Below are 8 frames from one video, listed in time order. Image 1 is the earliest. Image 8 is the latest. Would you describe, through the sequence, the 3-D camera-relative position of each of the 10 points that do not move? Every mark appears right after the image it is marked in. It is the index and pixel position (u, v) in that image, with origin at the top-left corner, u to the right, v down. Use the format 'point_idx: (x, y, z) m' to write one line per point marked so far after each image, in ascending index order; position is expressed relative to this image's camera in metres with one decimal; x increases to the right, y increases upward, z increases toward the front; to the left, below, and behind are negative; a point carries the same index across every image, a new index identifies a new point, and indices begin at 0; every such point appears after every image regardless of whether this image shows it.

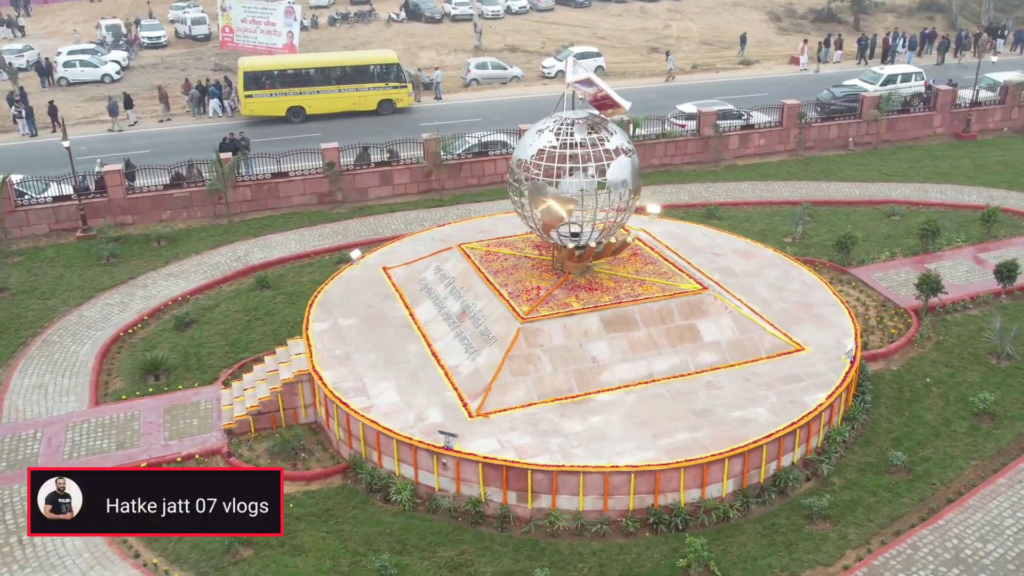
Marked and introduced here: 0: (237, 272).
0: (-5.6, +0.3, +19.5) m
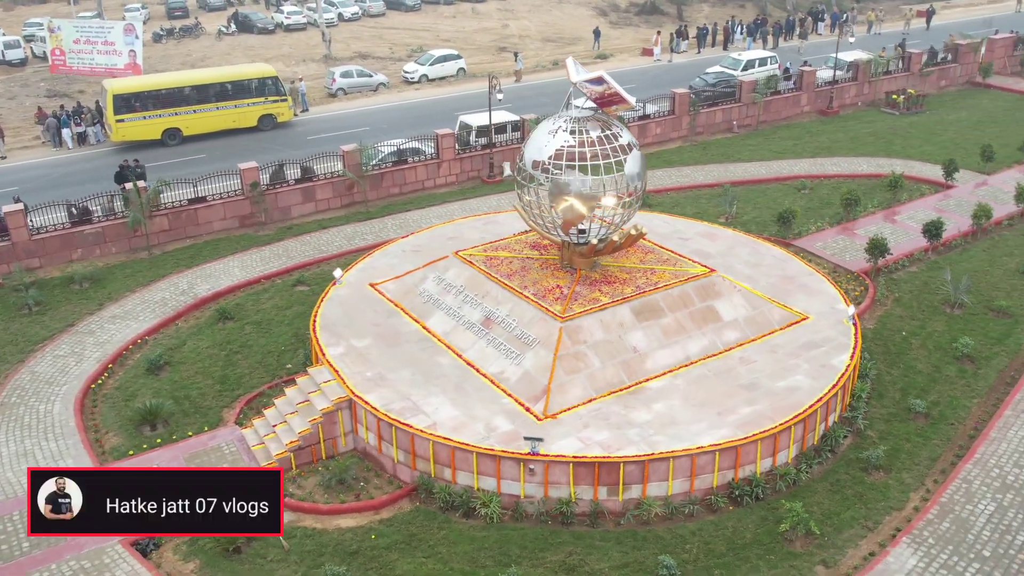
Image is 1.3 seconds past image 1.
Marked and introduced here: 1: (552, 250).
0: (-6.1, -0.3, +18.3) m
1: (+0.7, +0.6, +16.0) m
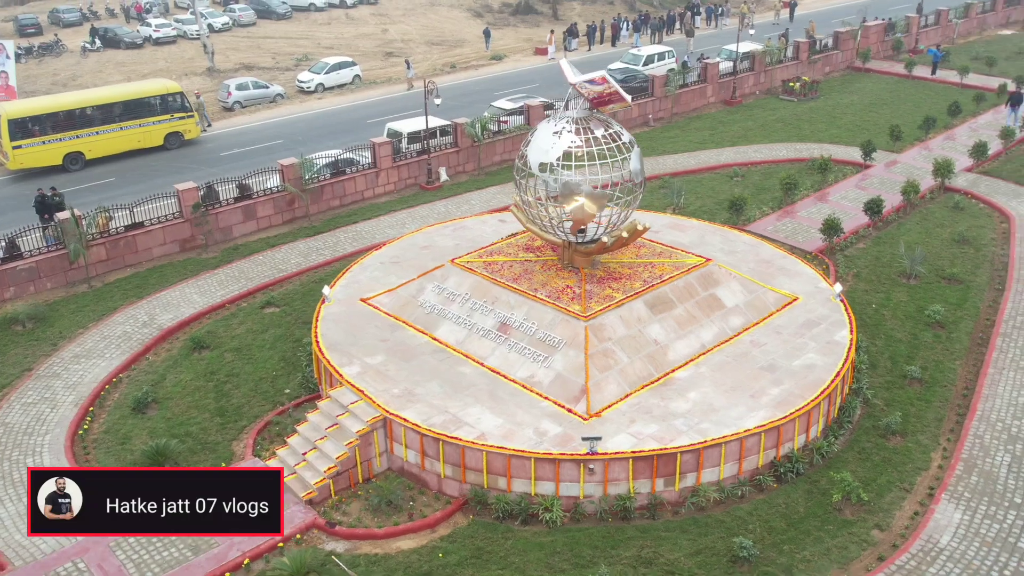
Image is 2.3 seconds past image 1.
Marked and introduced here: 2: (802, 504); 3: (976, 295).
0: (-6.4, -0.9, +17.2) m
1: (+0.6, +0.6, +16.1) m
2: (+3.8, -2.8, +12.5) m
3: (+8.4, -0.1, +17.5) m
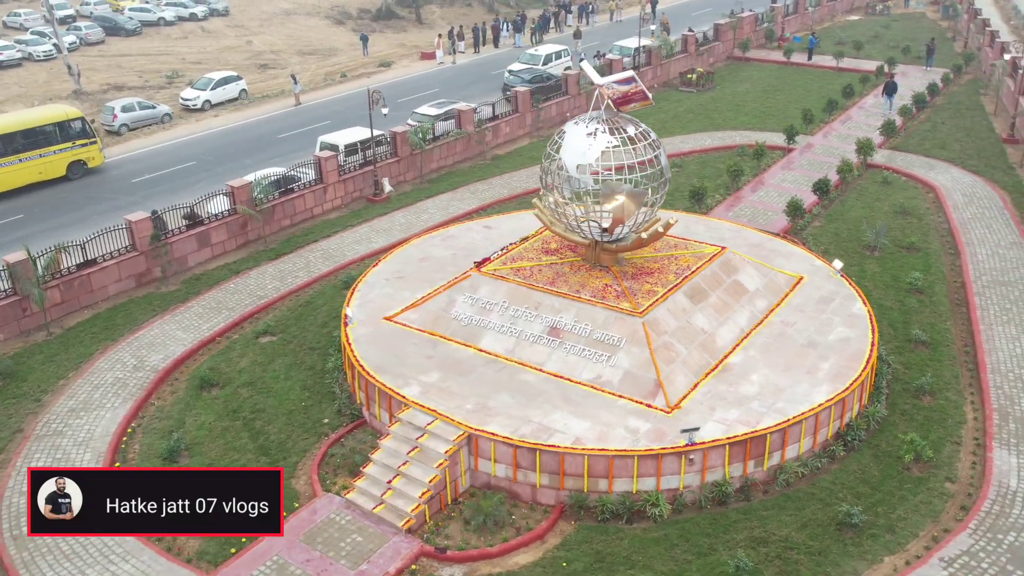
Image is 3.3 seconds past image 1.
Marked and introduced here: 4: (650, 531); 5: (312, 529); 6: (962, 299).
0: (-5.9, -1.6, +16.1) m
1: (+0.9, +0.6, +16.2) m
2: (+5.1, -2.5, +13.3) m
3: (+8.4, +0.6, +19.1) m
4: (+1.8, -3.1, +12.3) m
5: (-2.6, -3.1, +12.4) m
6: (+8.3, -0.2, +17.6) m
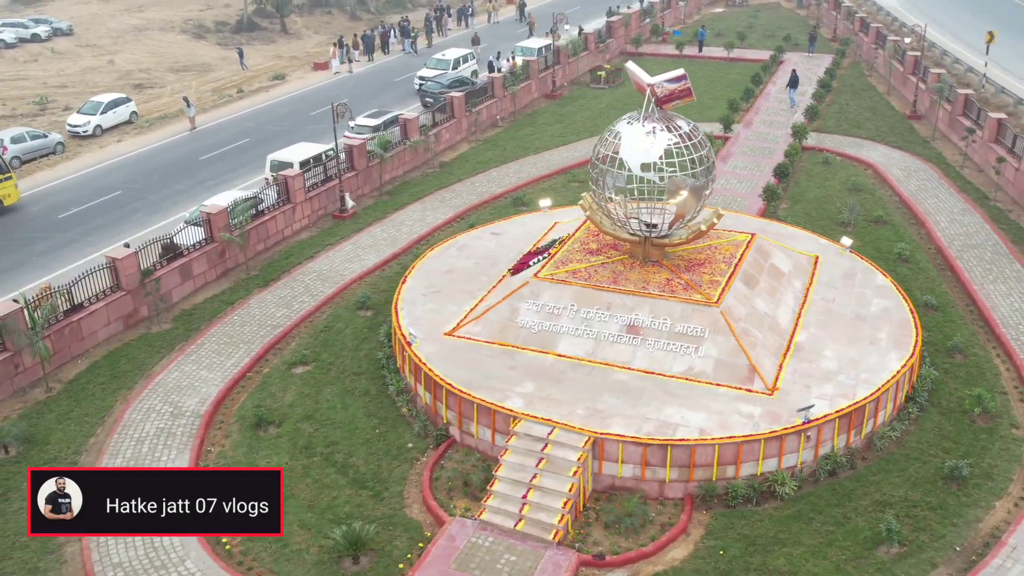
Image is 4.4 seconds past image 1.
0: (-4.8, -2.2, +15.0) m
1: (+1.7, +0.6, +16.4) m
2: (+6.6, -2.0, +14.4) m
3: (+8.4, +1.2, +20.7) m
4: (+3.6, -3.0, +12.7) m
5: (-0.7, -3.4, +12.1) m
6: (+8.7, +0.5, +19.3) m
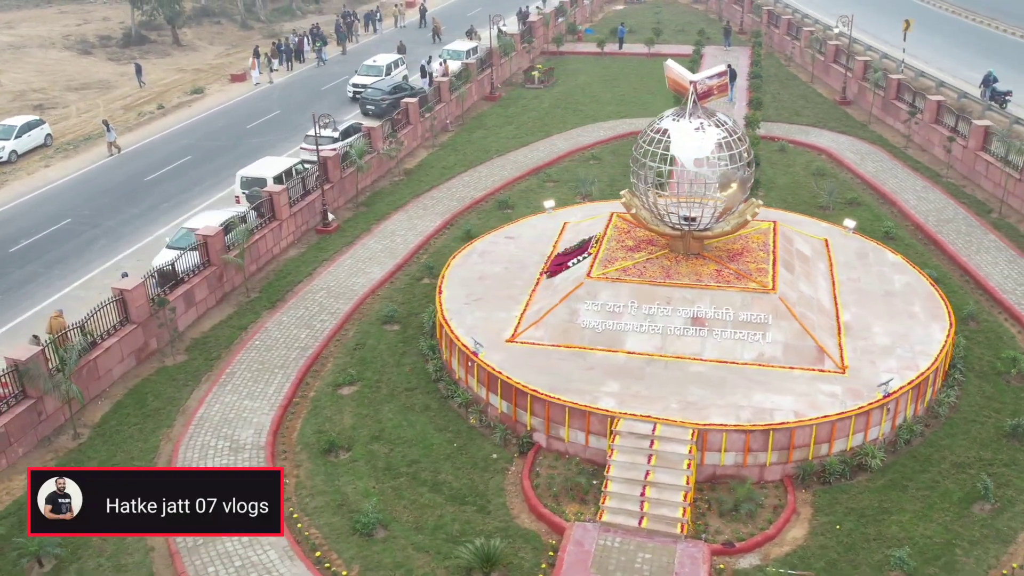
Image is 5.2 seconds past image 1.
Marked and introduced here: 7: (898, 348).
0: (-3.6, -2.5, +14.3) m
1: (+2.4, +0.7, +16.7) m
2: (+7.7, -1.6, +15.5) m
3: (+8.4, +1.8, +21.9) m
4: (+5.1, -2.7, +13.4) m
5: (+1.0, -3.4, +12.1) m
6: (+8.9, +1.1, +20.6) m
7: (+6.0, -0.9, +14.9) m
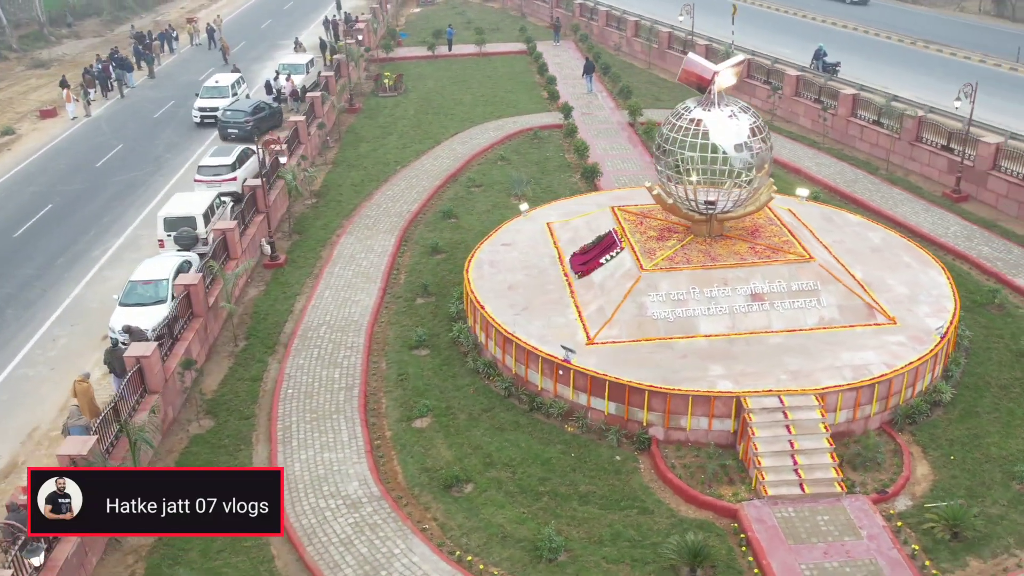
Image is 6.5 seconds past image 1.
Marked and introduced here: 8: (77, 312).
0: (-1.6, -3.0, +13.4) m
1: (+3.0, +1.0, +17.4) m
2: (+8.6, -0.5, +17.7) m
3: (+7.0, +2.8, +24.0) m
4: (+6.9, -2.0, +15.0) m
5: (+3.5, -3.2, +12.6) m
6: (+7.9, +2.1, +22.9) m
7: (+7.1, -0.1, +16.7) m
8: (-8.8, -0.5, +19.4) m
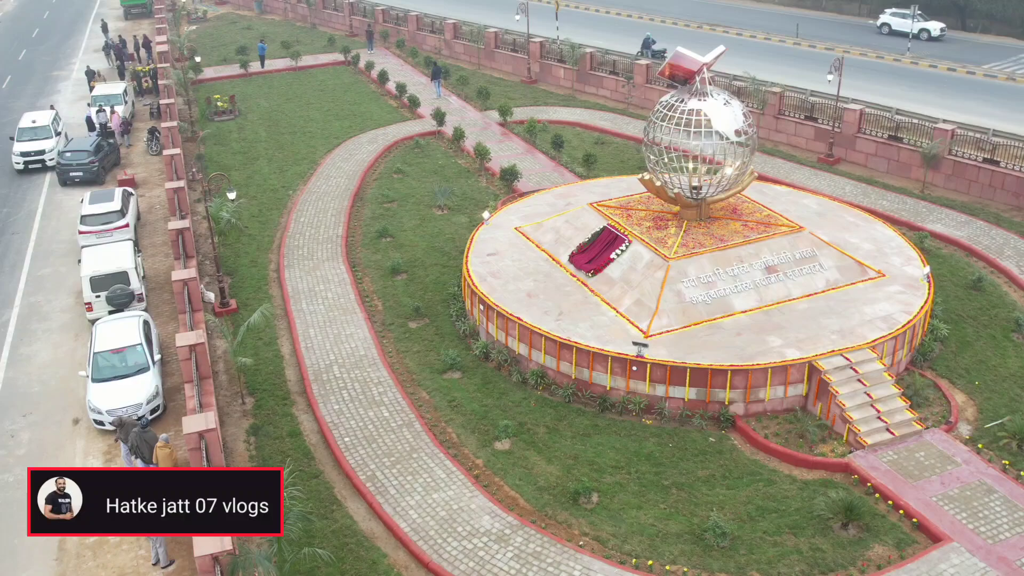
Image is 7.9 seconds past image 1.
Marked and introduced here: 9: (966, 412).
0: (+0.4, -3.3, +13.1) m
1: (+3.0, +1.2, +18.1) m
2: (+8.5, +0.6, +20.2) m
3: (+4.5, +3.4, +25.6) m
4: (+7.8, -1.0, +17.1) m
5: (+5.5, -2.7, +13.8) m
6: (+5.8, +3.0, +24.8) m
7: (+7.2, +0.8, +18.7) m
8: (-8.5, -1.9, +16.5) m
9: (+7.2, -2.0, +15.3) m
